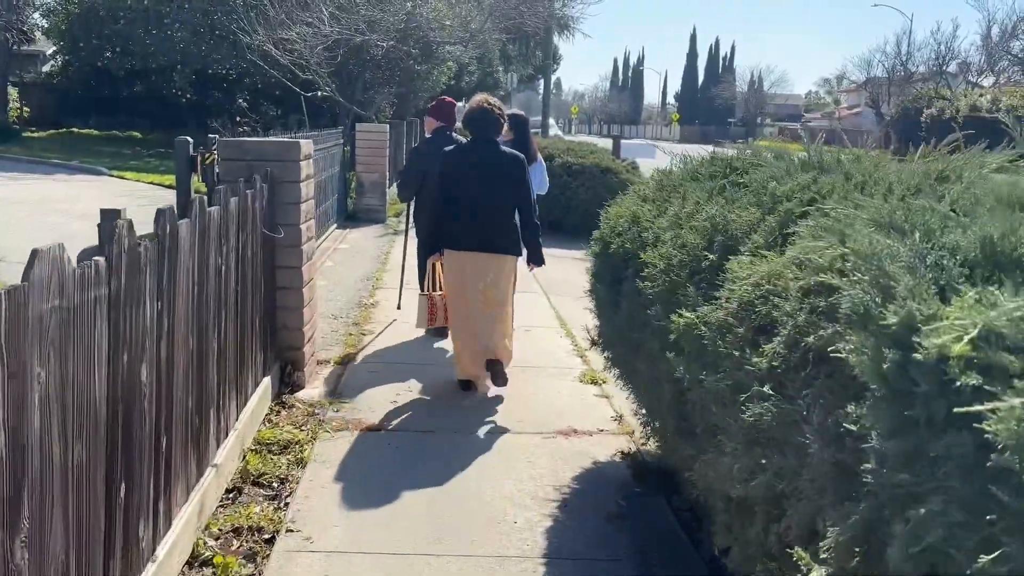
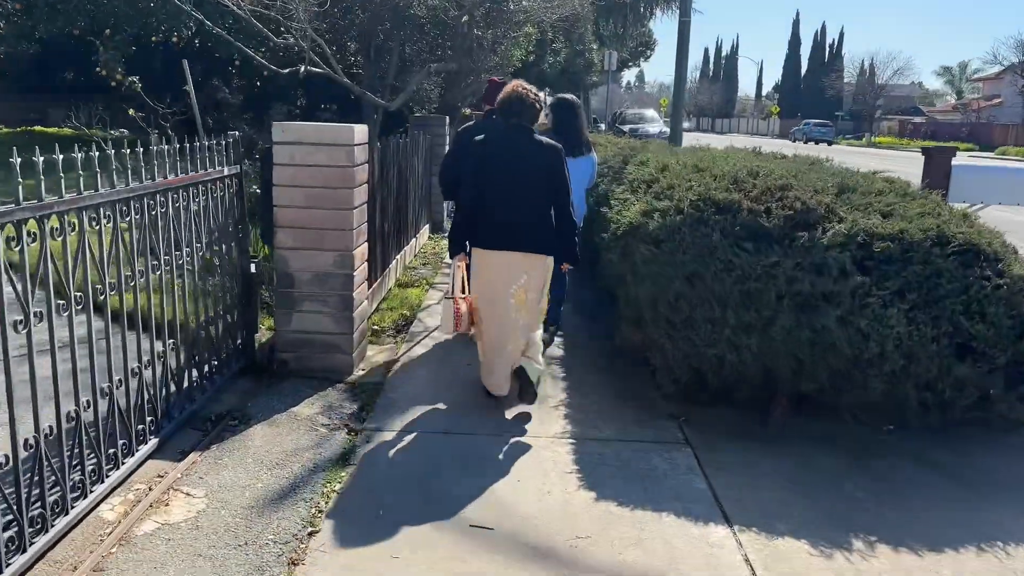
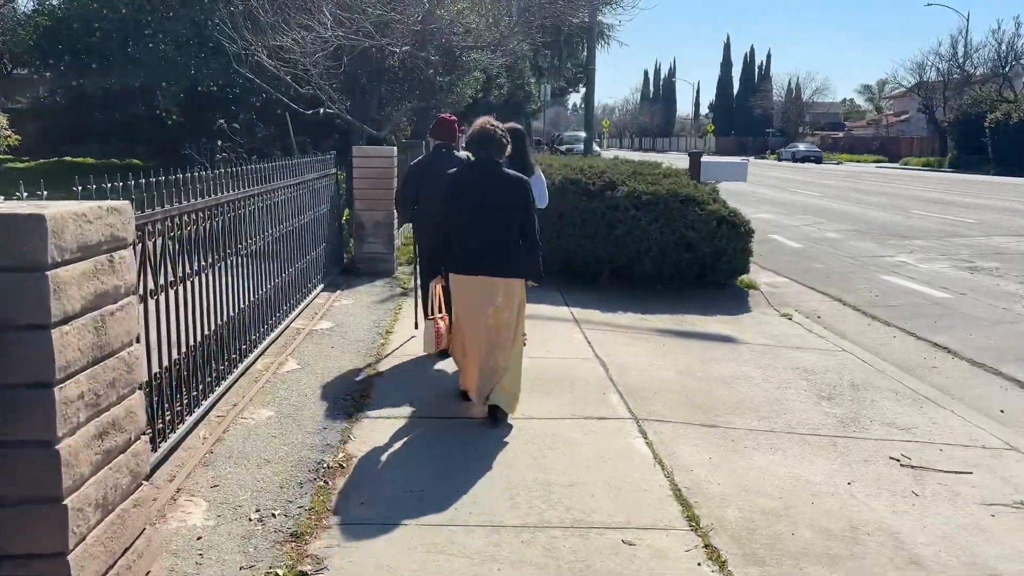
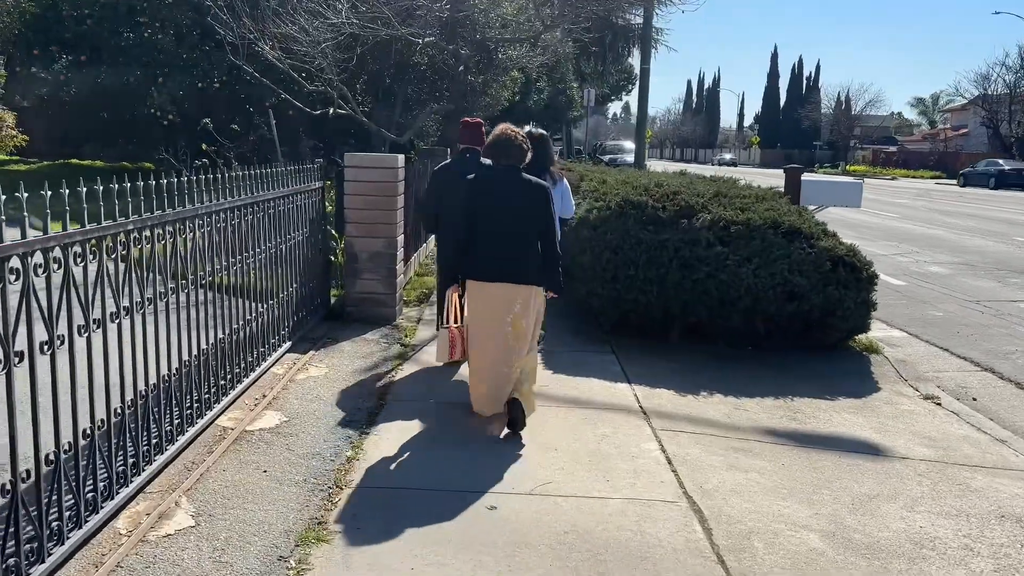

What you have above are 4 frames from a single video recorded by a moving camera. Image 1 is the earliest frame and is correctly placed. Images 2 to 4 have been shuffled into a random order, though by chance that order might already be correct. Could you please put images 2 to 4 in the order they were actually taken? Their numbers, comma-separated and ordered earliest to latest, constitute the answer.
3, 4, 2
